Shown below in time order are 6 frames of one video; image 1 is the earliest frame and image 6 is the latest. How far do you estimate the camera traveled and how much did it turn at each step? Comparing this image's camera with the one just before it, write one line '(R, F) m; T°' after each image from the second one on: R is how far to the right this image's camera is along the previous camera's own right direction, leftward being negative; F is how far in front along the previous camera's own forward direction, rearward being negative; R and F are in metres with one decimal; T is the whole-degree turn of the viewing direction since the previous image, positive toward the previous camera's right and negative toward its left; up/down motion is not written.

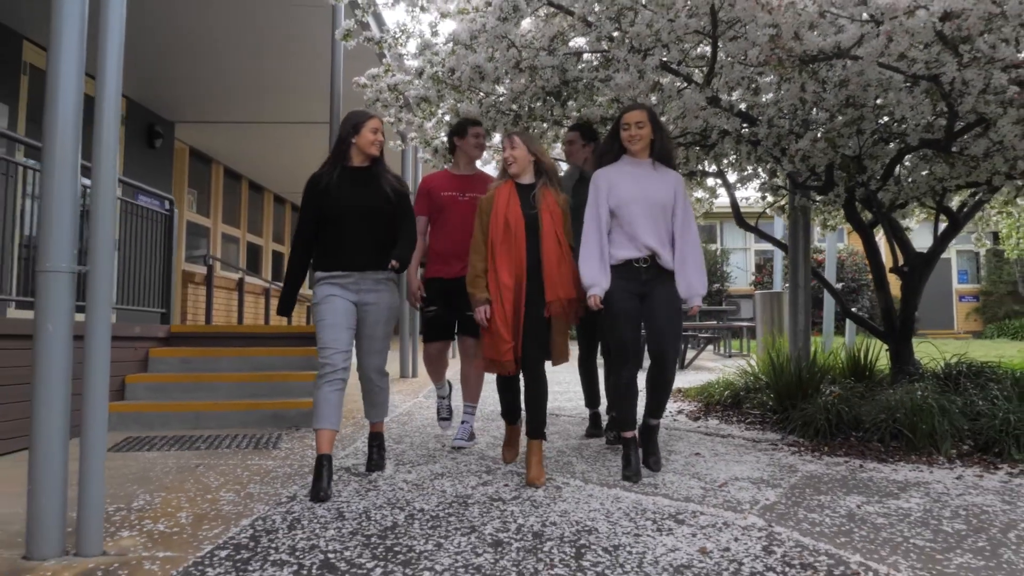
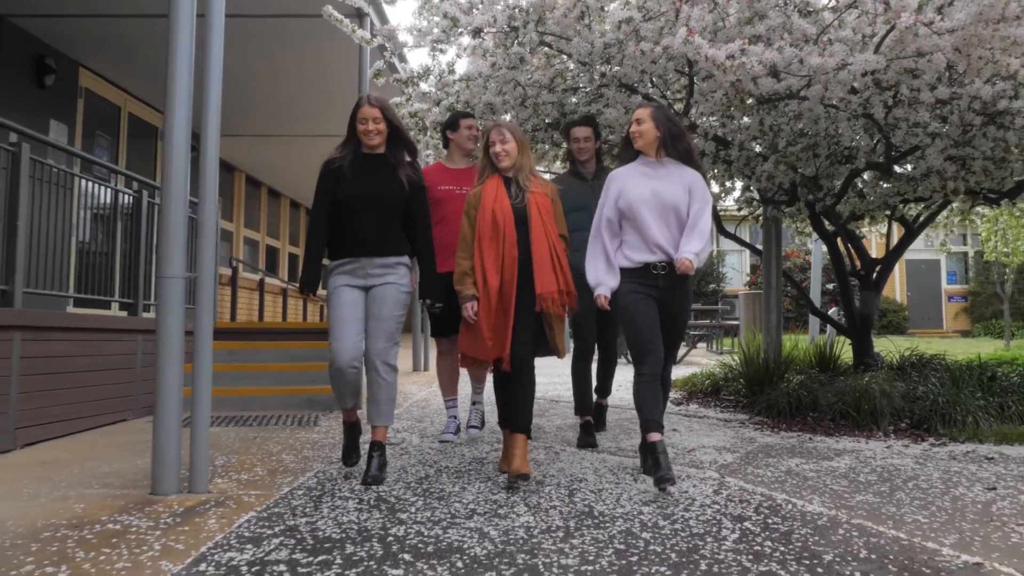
(0.0, -0.7) m; 0°
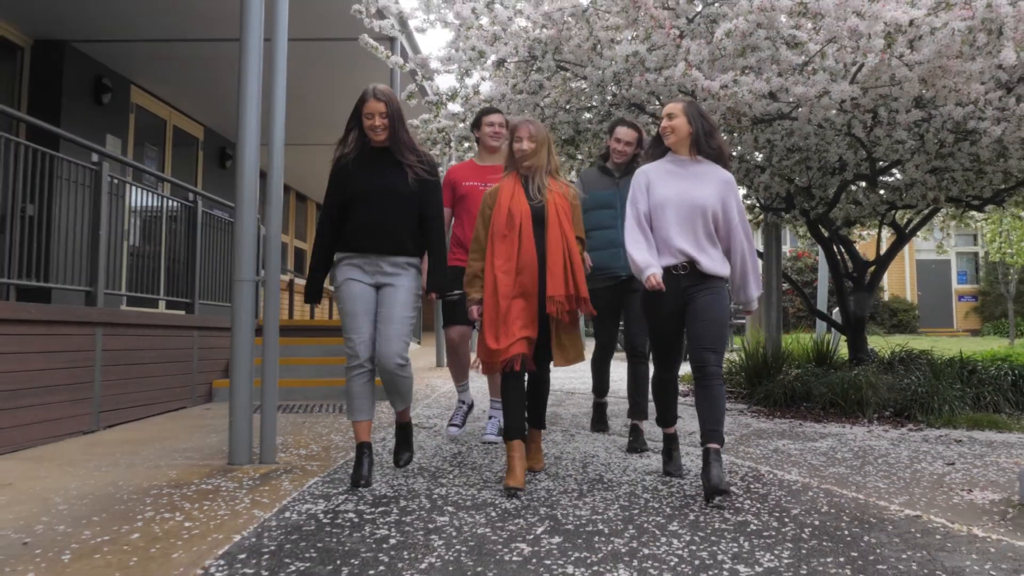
(0.0, -0.5) m; -1°
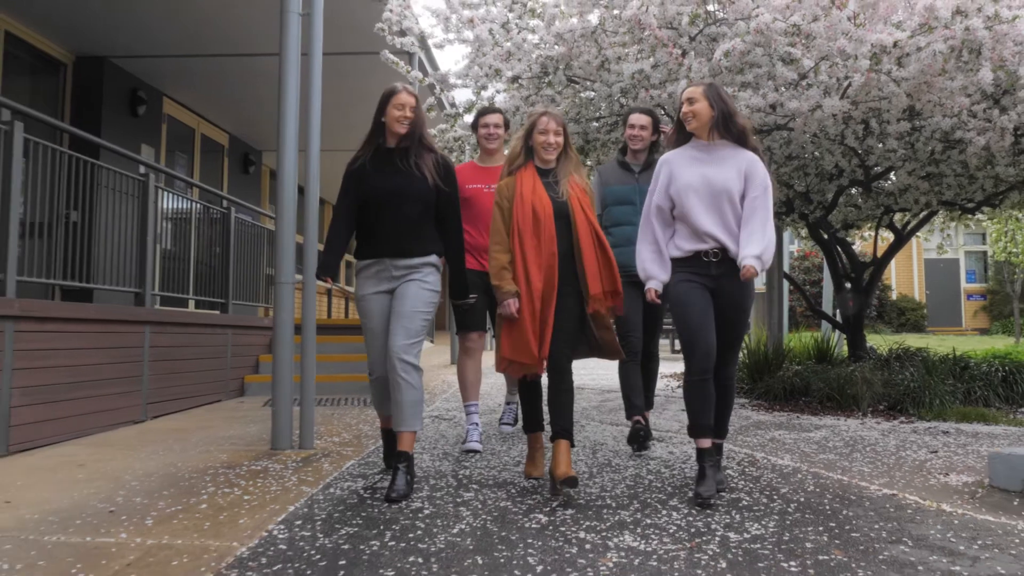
(0.0, -0.3) m; -1°
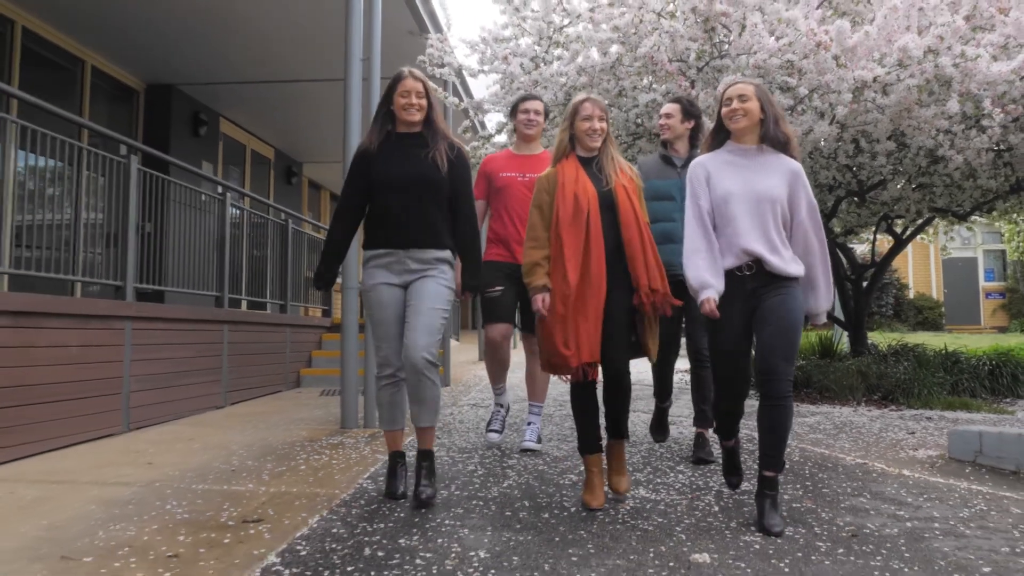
(-0.1, -0.7) m; -1°
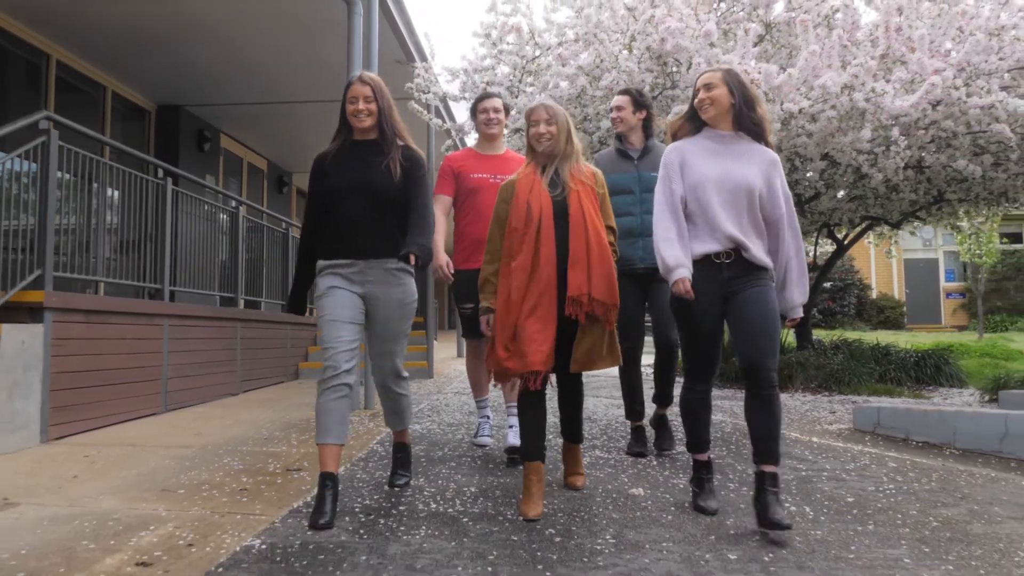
(0.0, -0.8) m; +1°
